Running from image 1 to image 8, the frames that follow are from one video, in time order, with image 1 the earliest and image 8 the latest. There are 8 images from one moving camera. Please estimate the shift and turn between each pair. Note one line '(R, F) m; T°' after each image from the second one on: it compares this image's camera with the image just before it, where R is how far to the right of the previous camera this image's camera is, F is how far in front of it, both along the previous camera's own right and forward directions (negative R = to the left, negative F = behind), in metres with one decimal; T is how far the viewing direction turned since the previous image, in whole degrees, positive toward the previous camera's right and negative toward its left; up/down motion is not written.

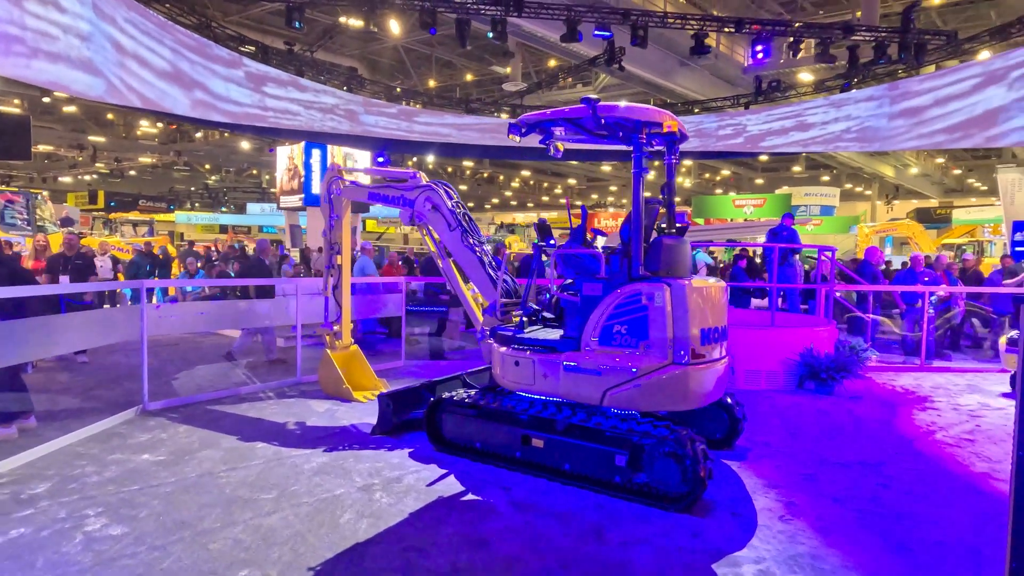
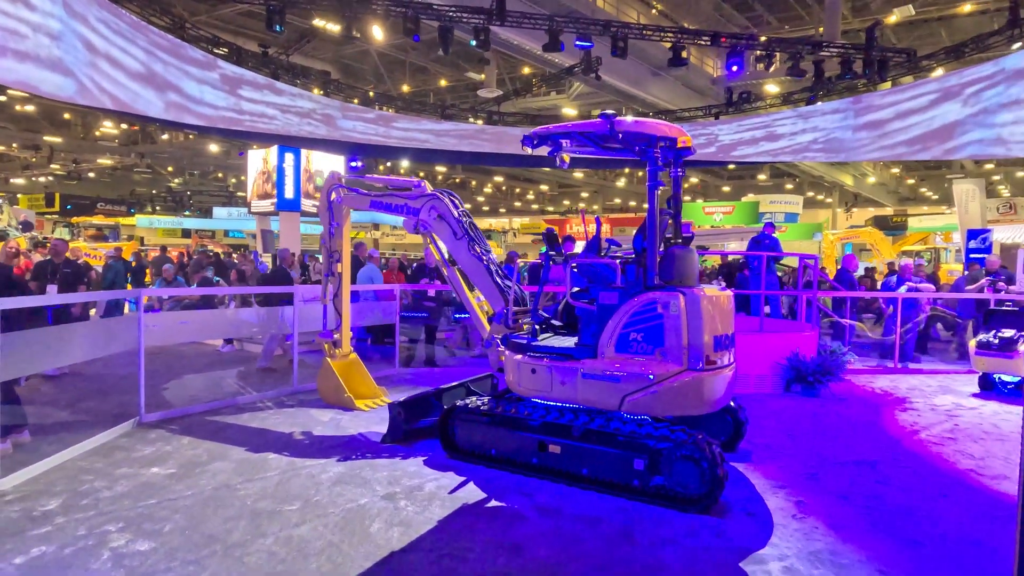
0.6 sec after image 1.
(-0.4, -0.1) m; +3°
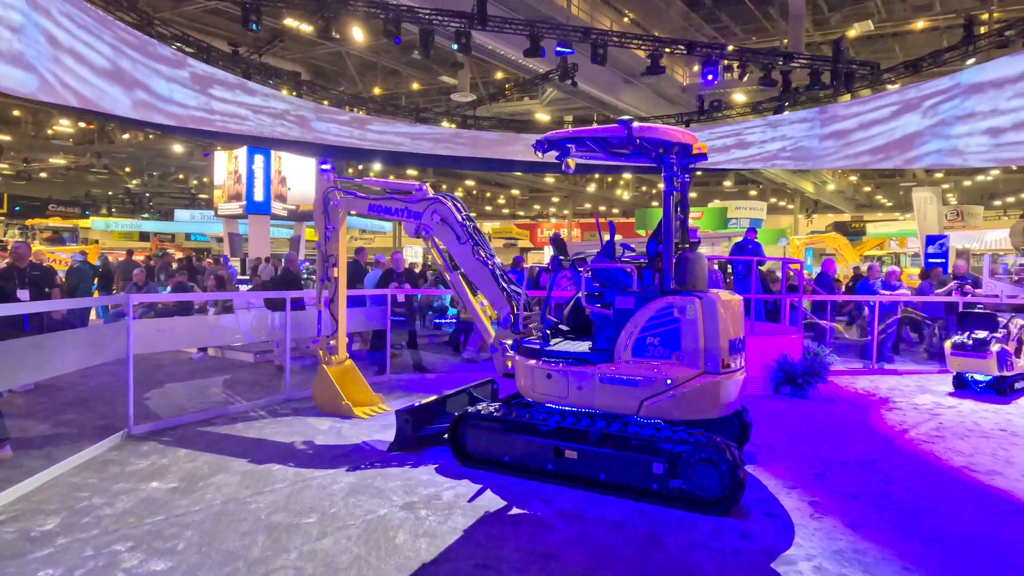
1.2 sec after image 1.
(-0.4, 0.0) m; +3°
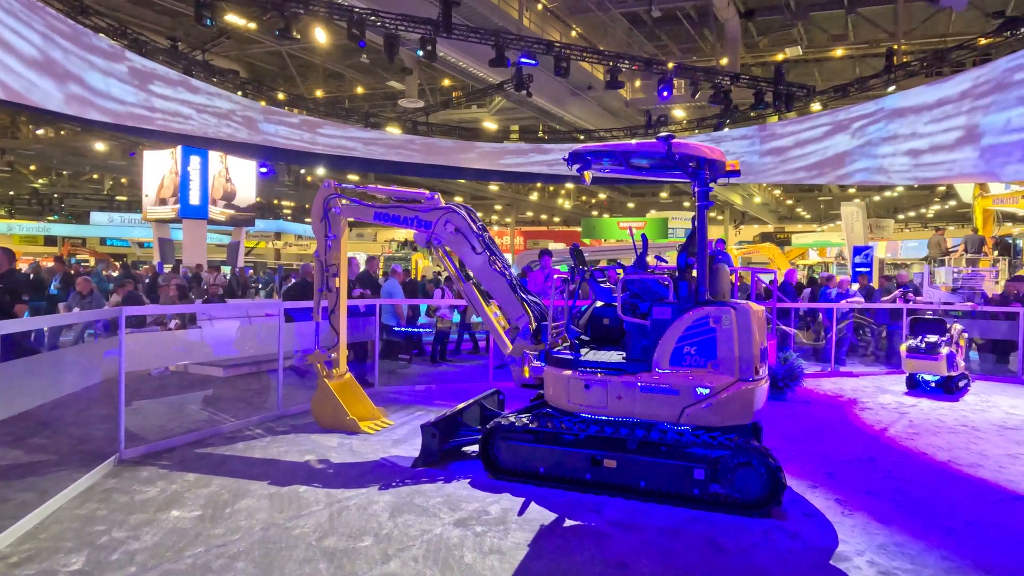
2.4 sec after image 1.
(-0.8, 0.0) m; +6°
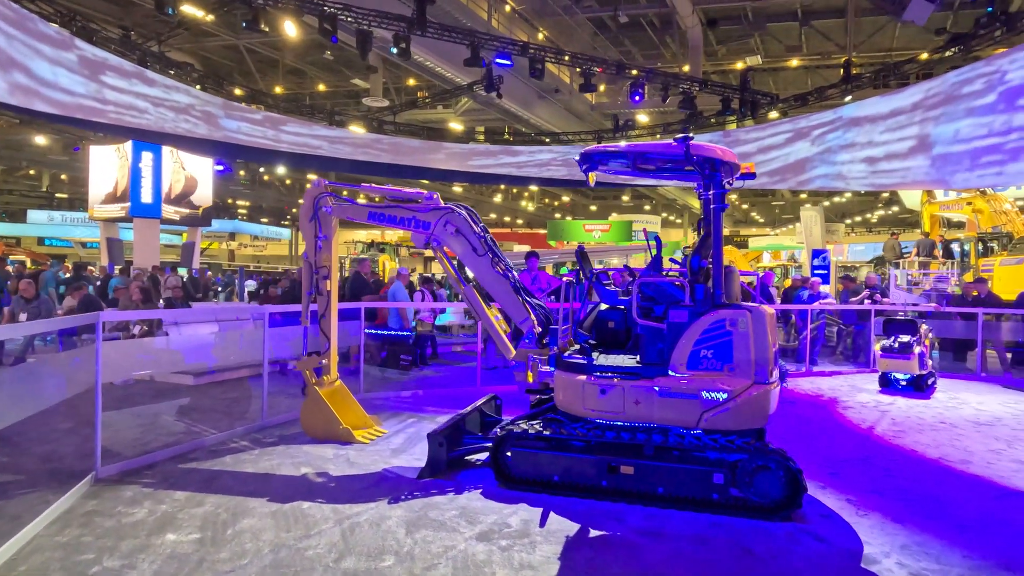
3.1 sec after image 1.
(-0.4, +0.1) m; +4°
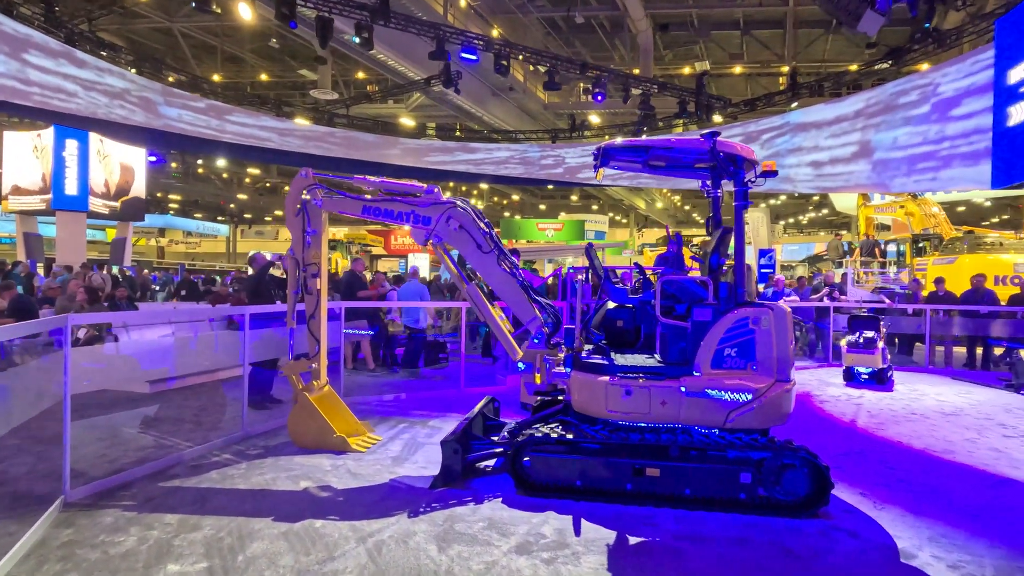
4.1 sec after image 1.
(-0.6, +0.2) m; +6°
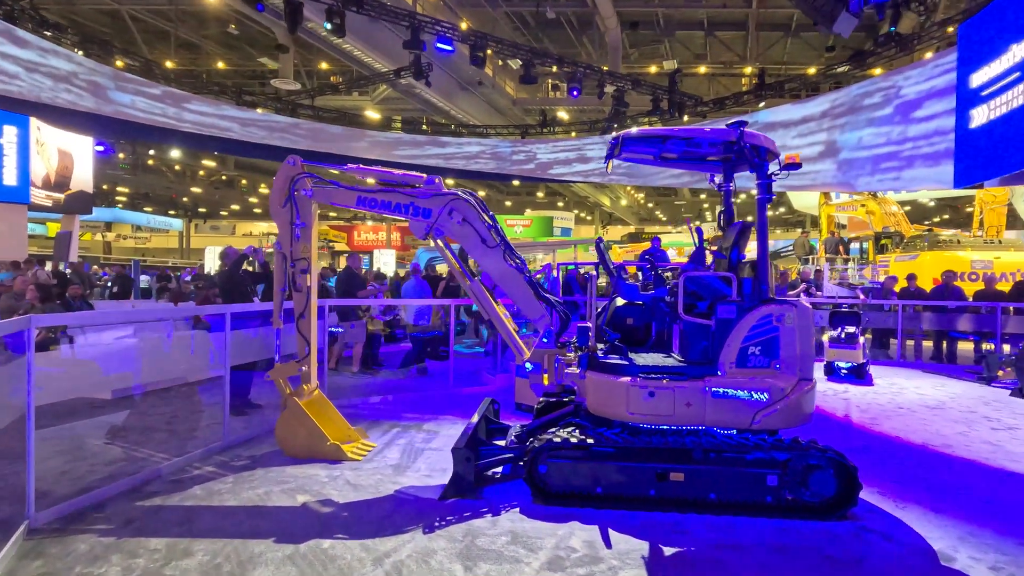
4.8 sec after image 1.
(-0.4, +0.3) m; +4°
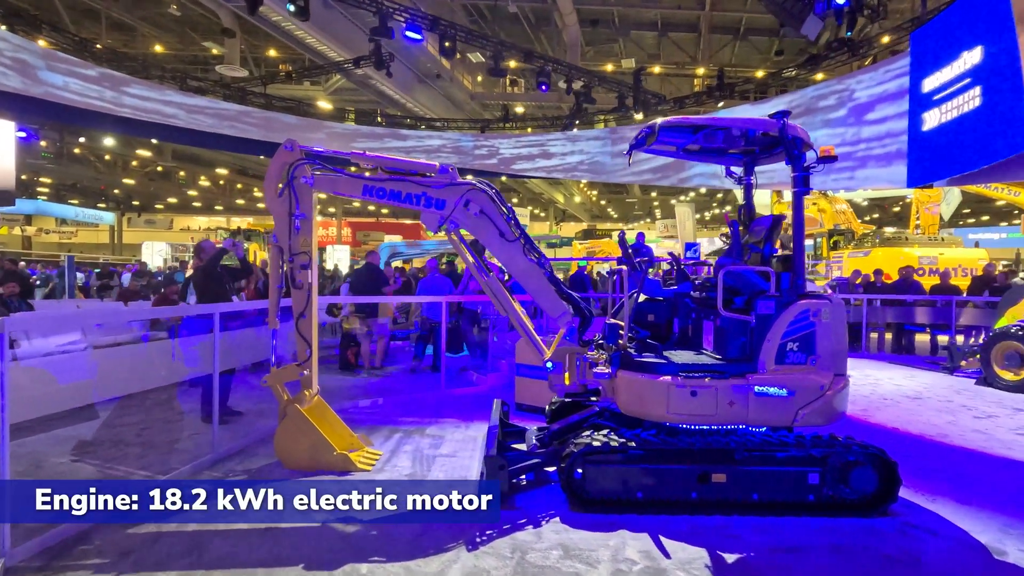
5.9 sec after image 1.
(-0.6, +0.3) m; +5°
